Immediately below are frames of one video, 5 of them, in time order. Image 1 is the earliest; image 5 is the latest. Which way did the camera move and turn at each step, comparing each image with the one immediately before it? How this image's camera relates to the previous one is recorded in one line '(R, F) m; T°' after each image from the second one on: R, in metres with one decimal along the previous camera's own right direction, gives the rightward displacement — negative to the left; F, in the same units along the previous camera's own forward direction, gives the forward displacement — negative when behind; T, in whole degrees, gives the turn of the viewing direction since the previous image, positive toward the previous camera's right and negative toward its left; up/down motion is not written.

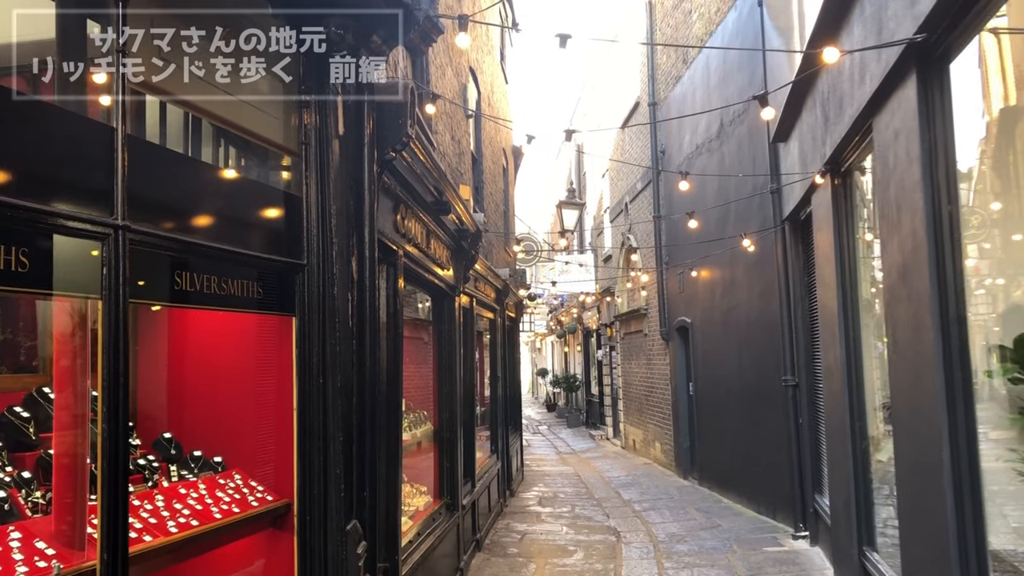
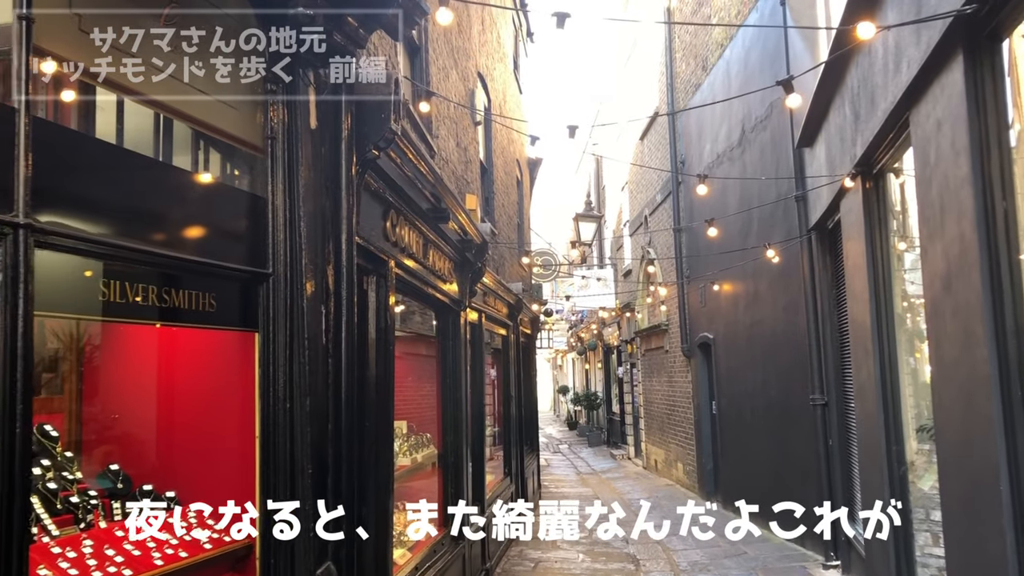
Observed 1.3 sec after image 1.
(+0.1, +0.4) m; -1°
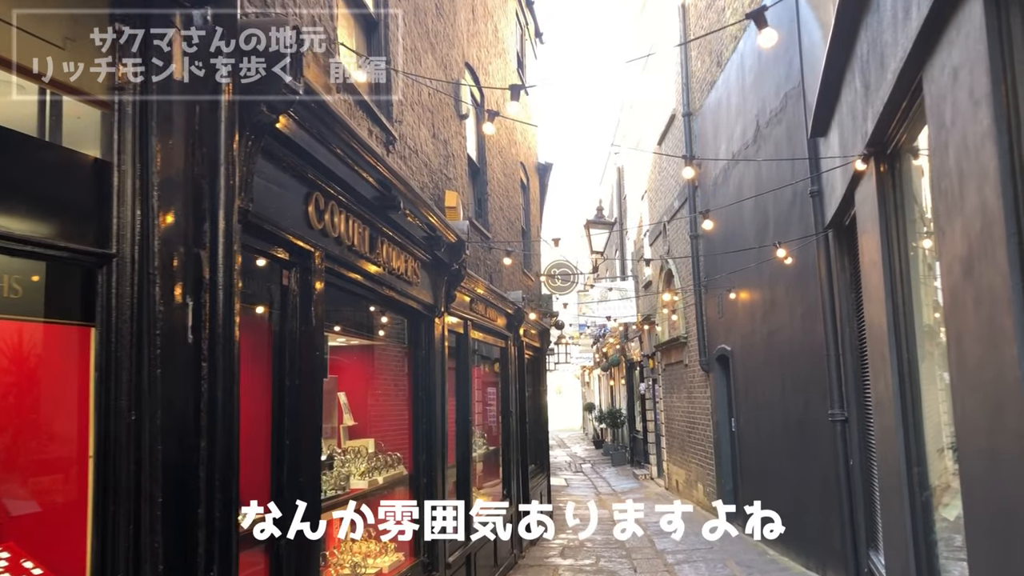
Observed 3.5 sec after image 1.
(+0.3, +0.6) m; -2°
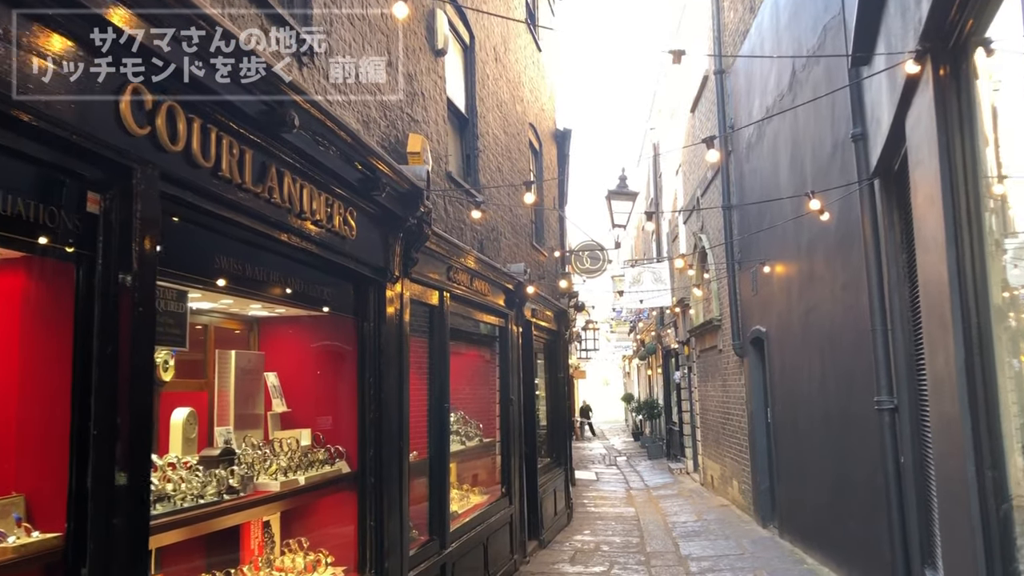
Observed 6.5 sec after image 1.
(+0.4, +1.1) m; -3°
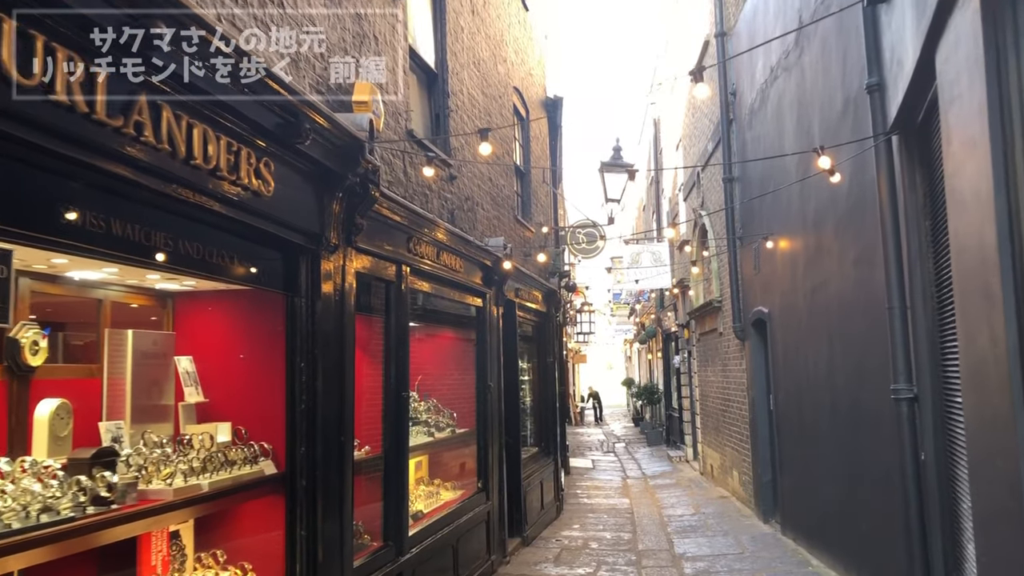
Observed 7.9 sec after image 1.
(+0.2, +0.7) m; 0°
